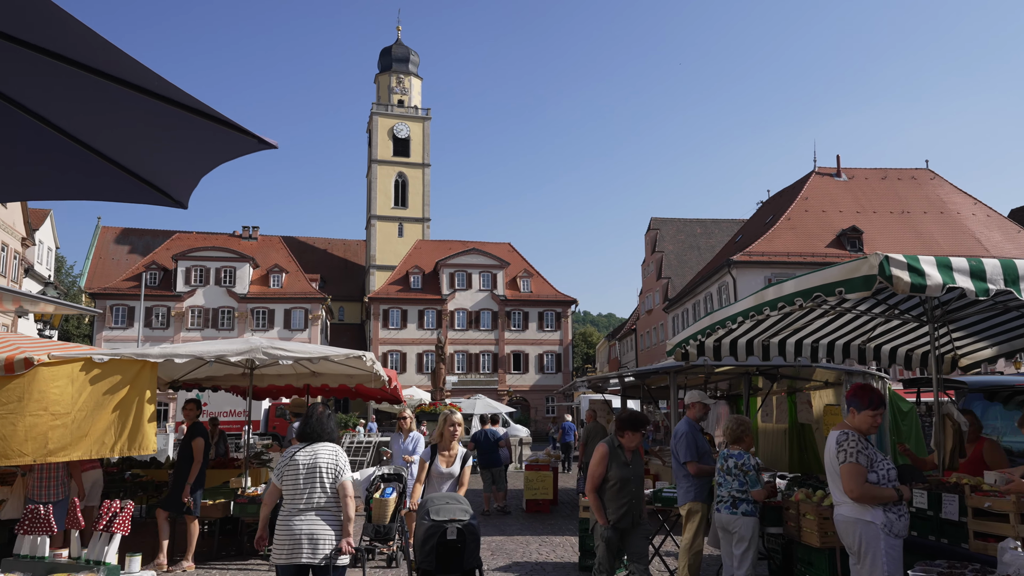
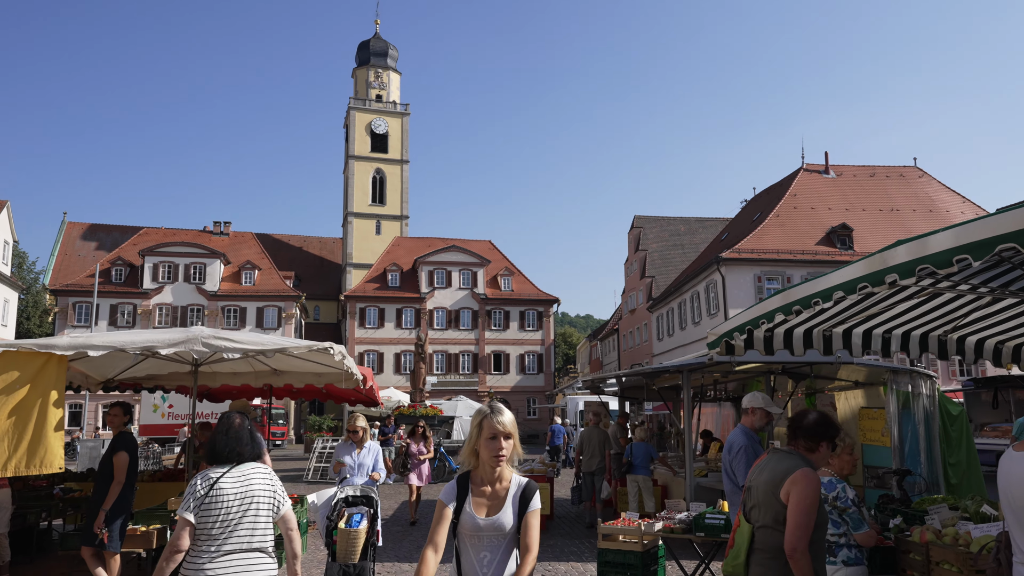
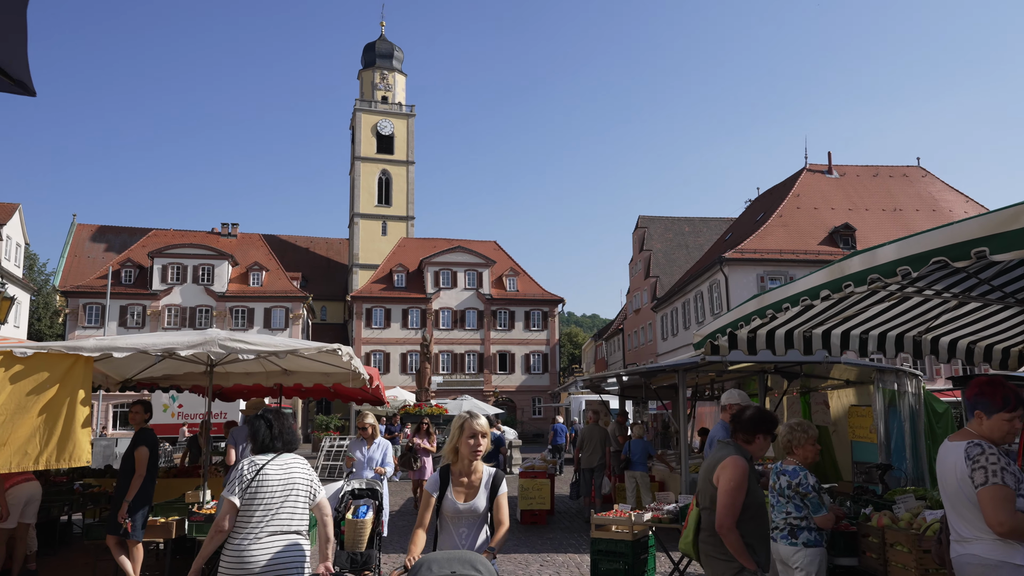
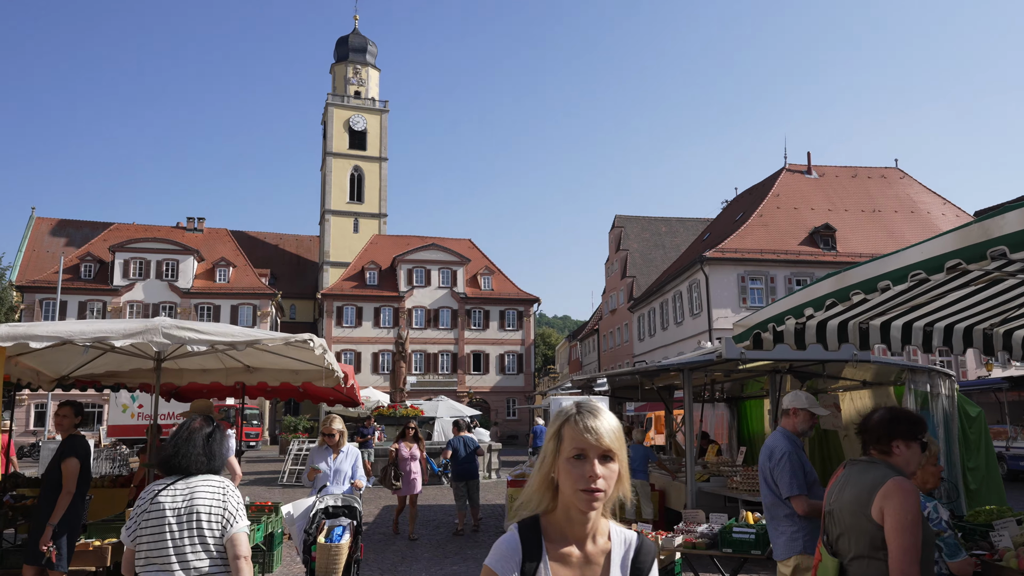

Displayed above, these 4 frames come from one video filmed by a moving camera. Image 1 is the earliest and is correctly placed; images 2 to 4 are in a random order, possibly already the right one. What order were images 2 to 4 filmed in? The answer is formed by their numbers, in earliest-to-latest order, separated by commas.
3, 2, 4
